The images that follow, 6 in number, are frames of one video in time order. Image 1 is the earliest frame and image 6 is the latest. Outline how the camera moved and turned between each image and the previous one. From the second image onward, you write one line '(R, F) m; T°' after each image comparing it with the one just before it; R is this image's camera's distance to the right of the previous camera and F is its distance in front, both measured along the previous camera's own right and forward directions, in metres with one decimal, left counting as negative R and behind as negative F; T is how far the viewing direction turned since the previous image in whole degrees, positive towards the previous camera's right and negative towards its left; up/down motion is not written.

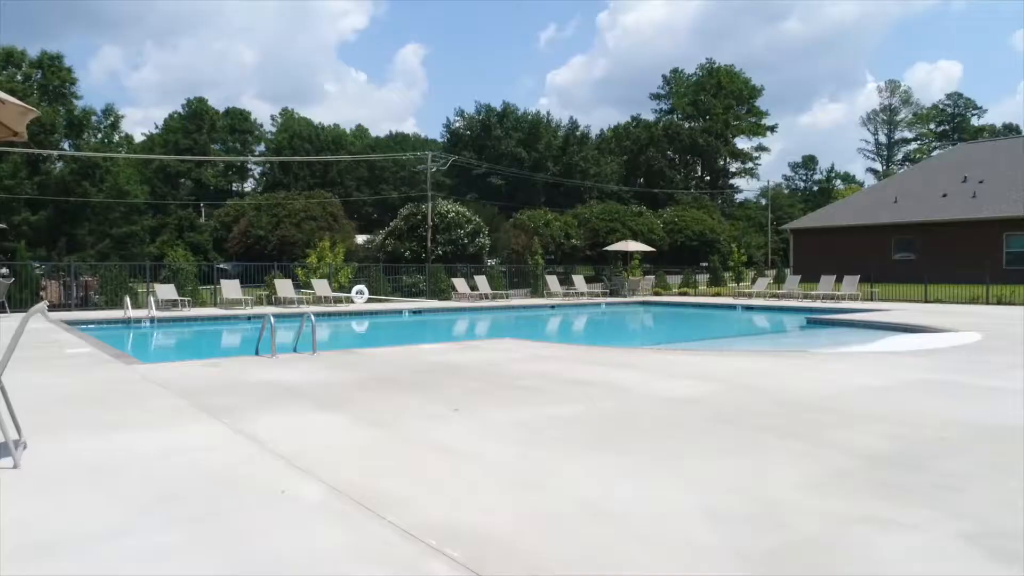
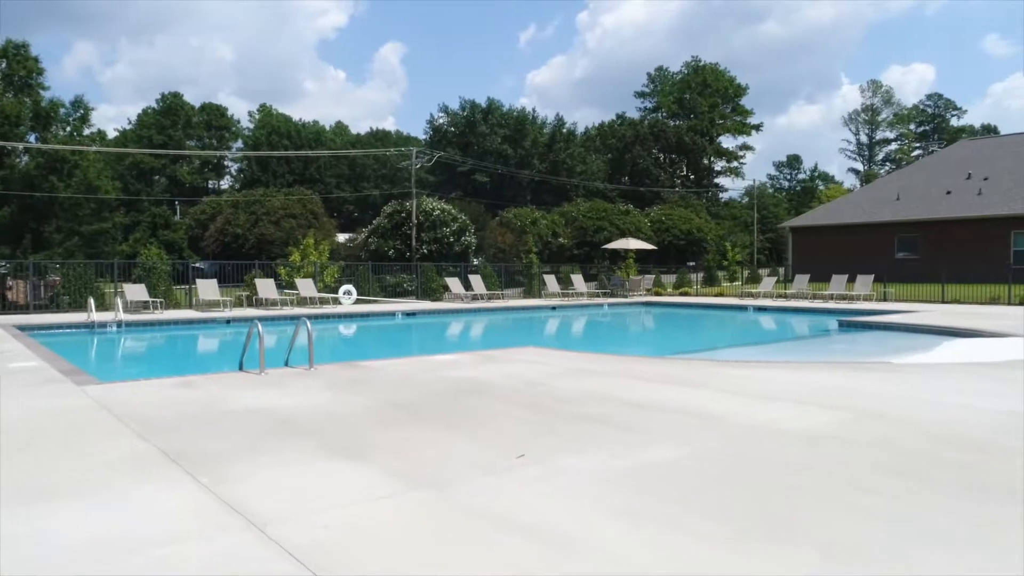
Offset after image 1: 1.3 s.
(-0.5, +1.3) m; +2°
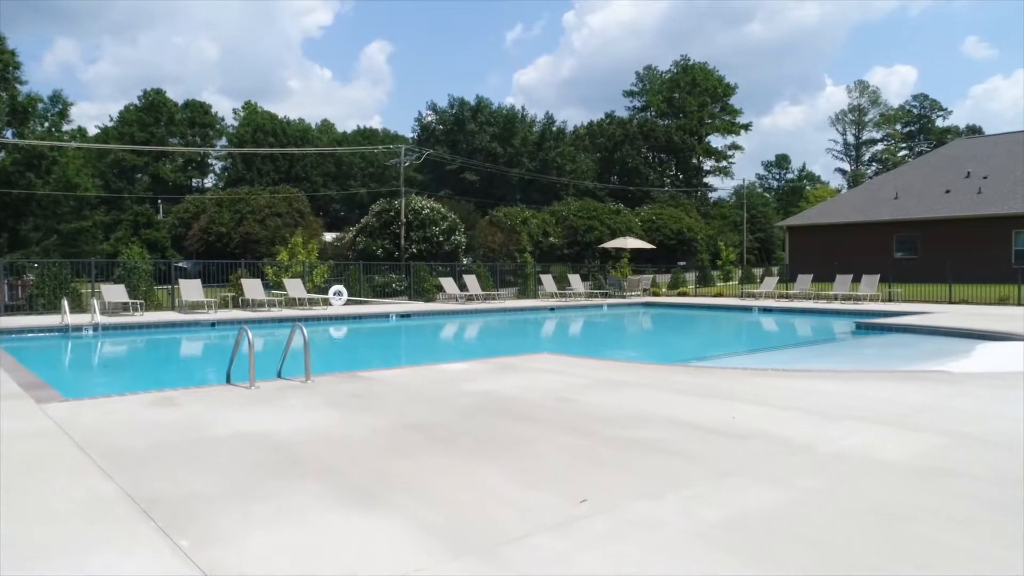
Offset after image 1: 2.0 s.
(-0.3, +0.7) m; +1°
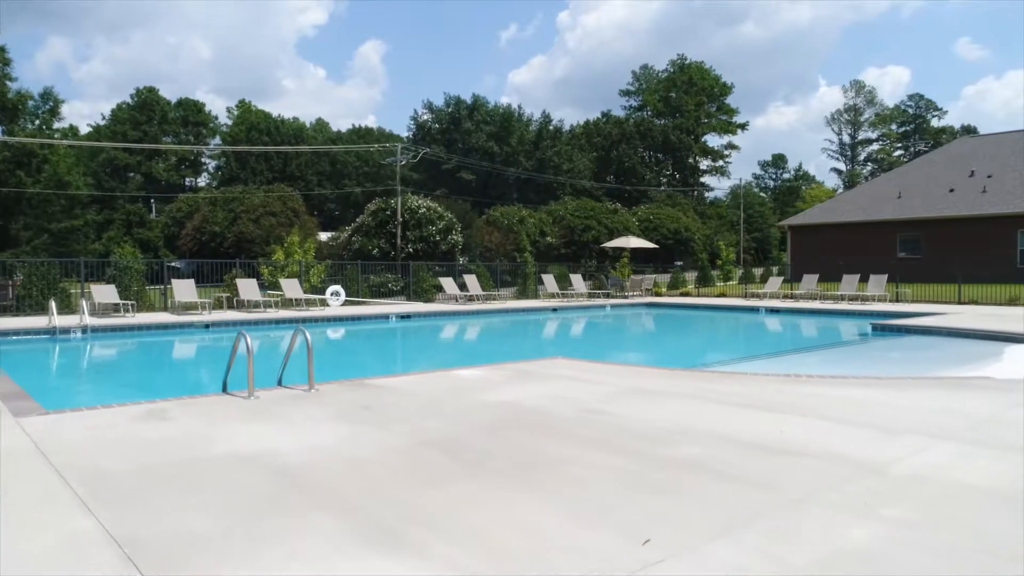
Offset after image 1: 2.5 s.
(-0.2, +0.5) m; 0°
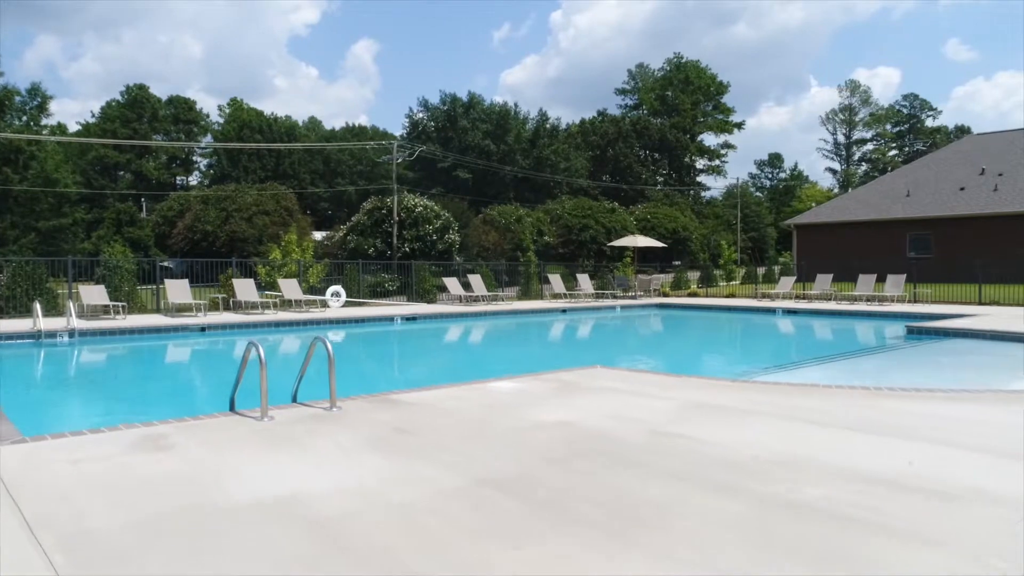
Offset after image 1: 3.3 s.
(-0.4, +0.7) m; +1°
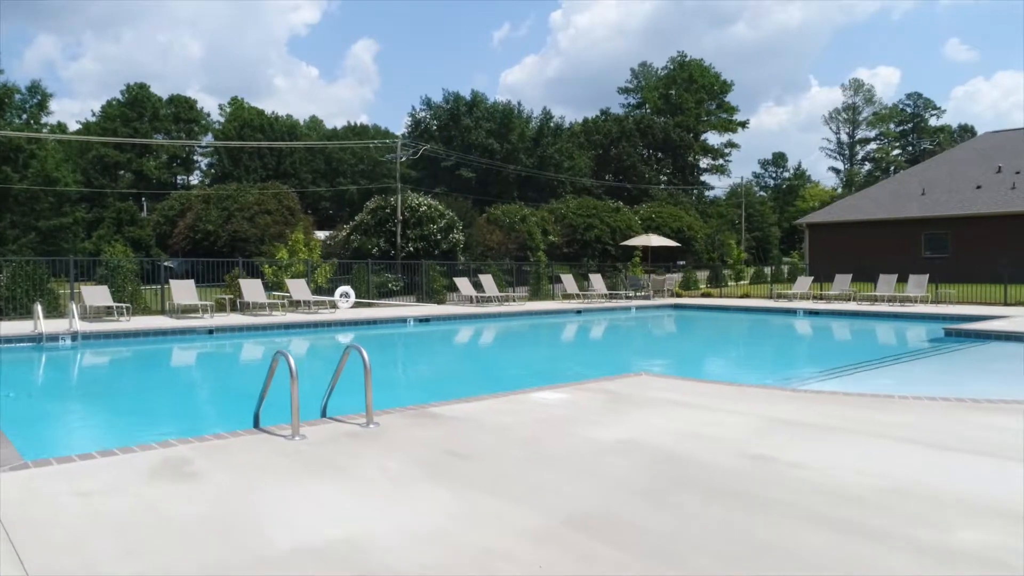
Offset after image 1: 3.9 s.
(-0.3, +0.5) m; 0°
